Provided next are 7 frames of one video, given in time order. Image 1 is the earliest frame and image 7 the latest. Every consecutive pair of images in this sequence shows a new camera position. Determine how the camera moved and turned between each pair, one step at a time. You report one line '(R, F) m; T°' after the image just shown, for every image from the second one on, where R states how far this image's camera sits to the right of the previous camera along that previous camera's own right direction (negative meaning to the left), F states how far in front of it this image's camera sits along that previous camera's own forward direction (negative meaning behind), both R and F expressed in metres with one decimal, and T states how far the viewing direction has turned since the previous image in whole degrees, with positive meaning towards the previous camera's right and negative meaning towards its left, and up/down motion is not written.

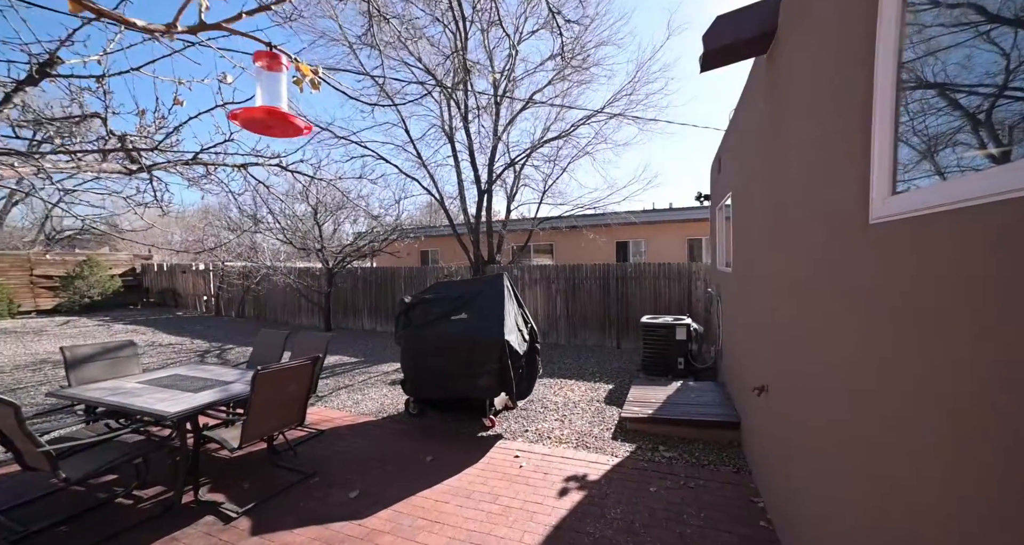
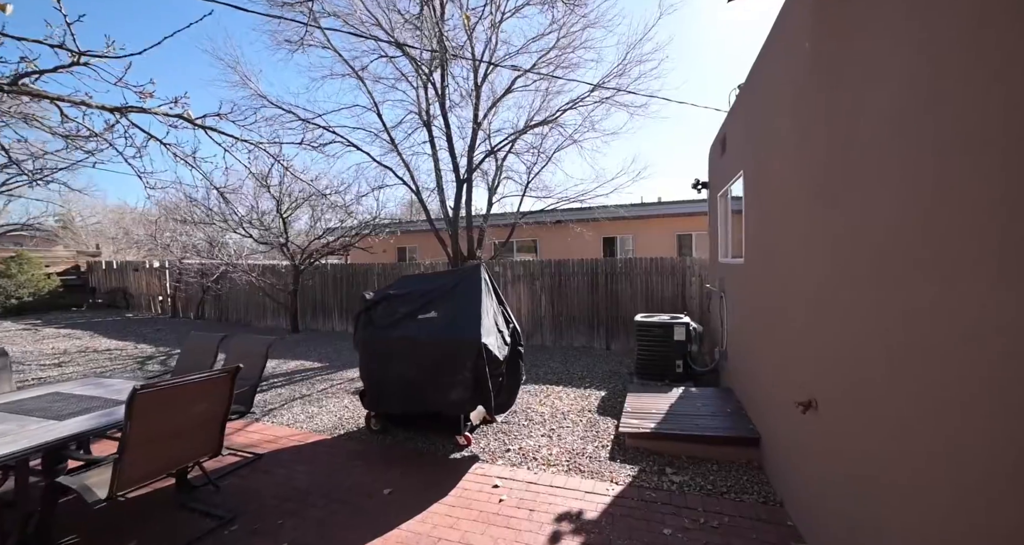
(0.0, +0.6) m; +2°
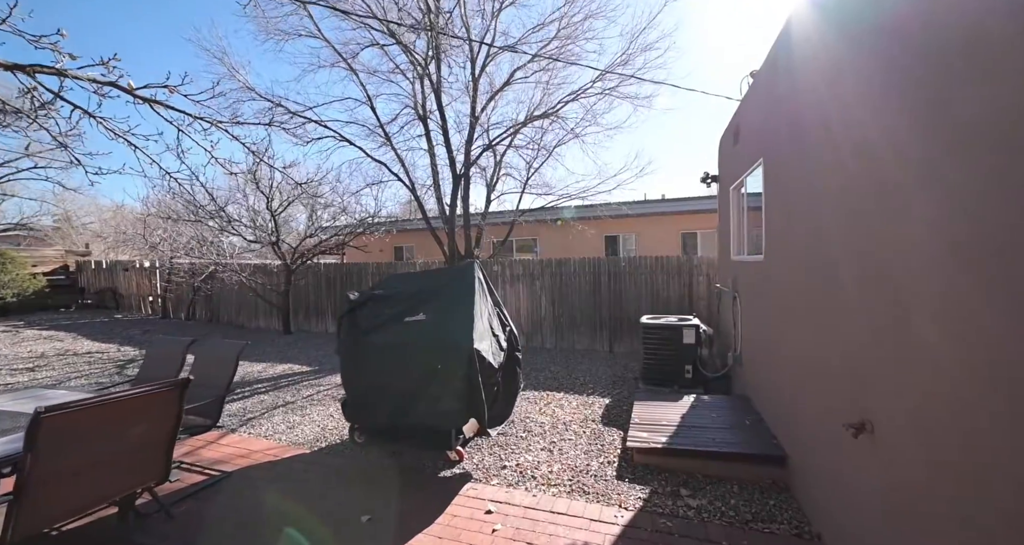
(0.0, +0.3) m; 0°
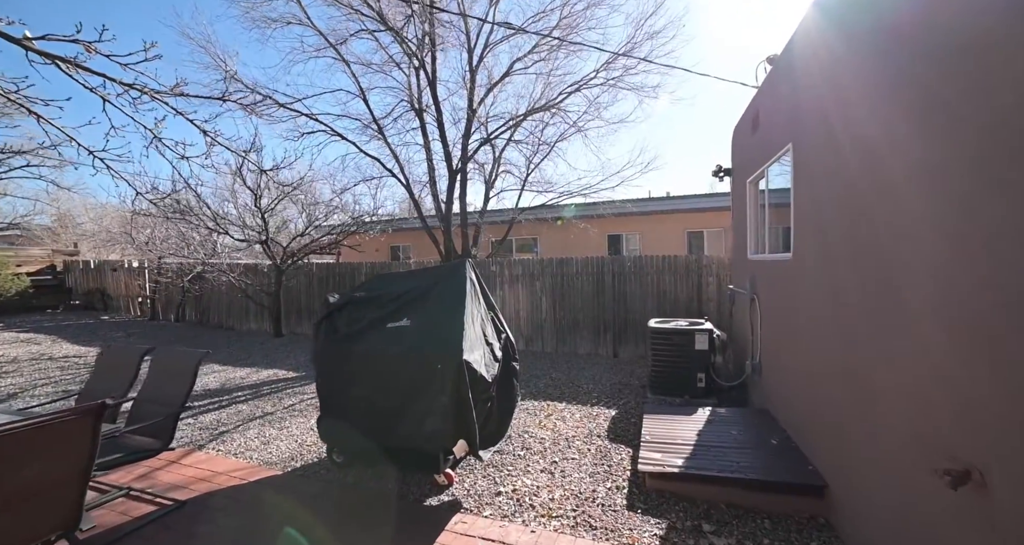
(0.0, +0.4) m; 0°
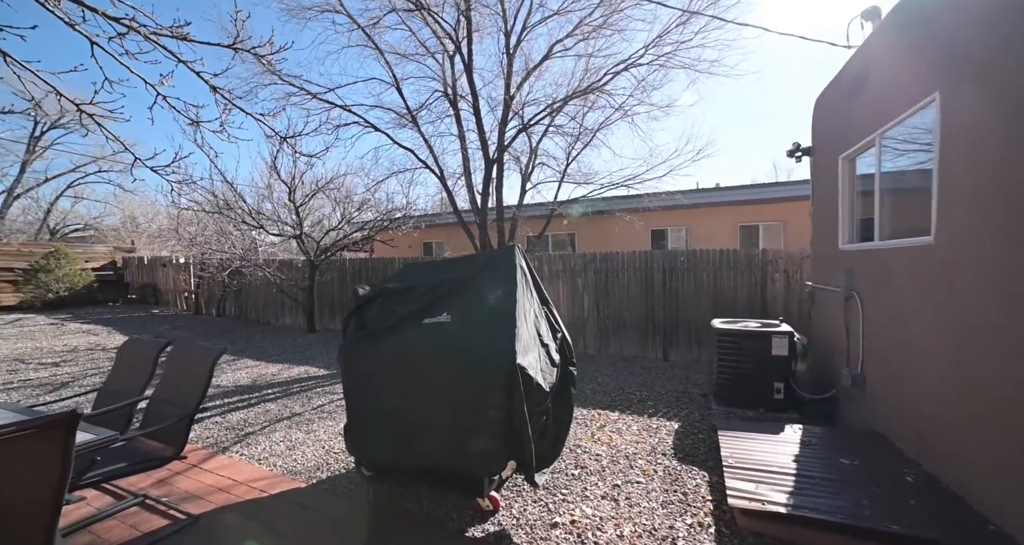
(-0.2, +0.5) m; -4°
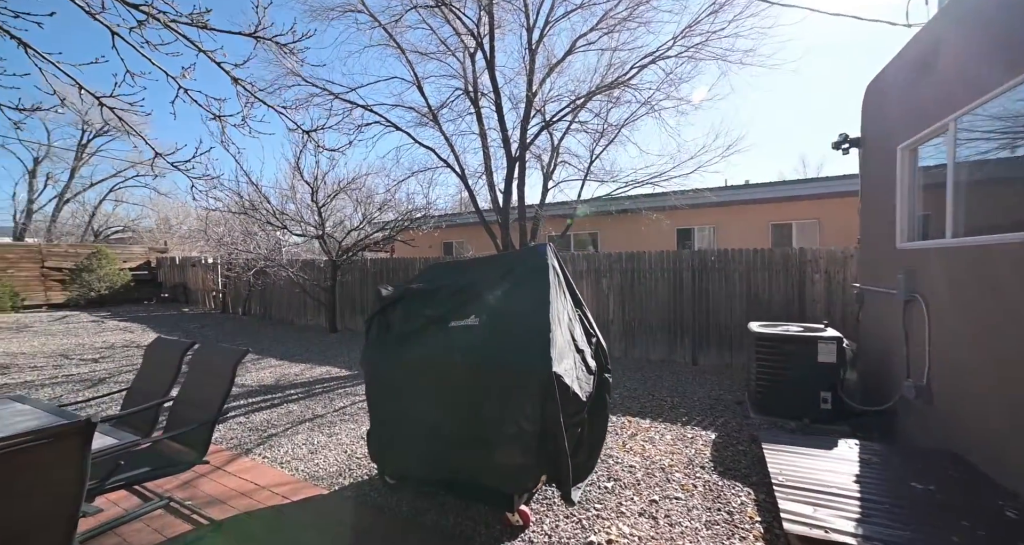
(-0.1, +0.1) m; -3°
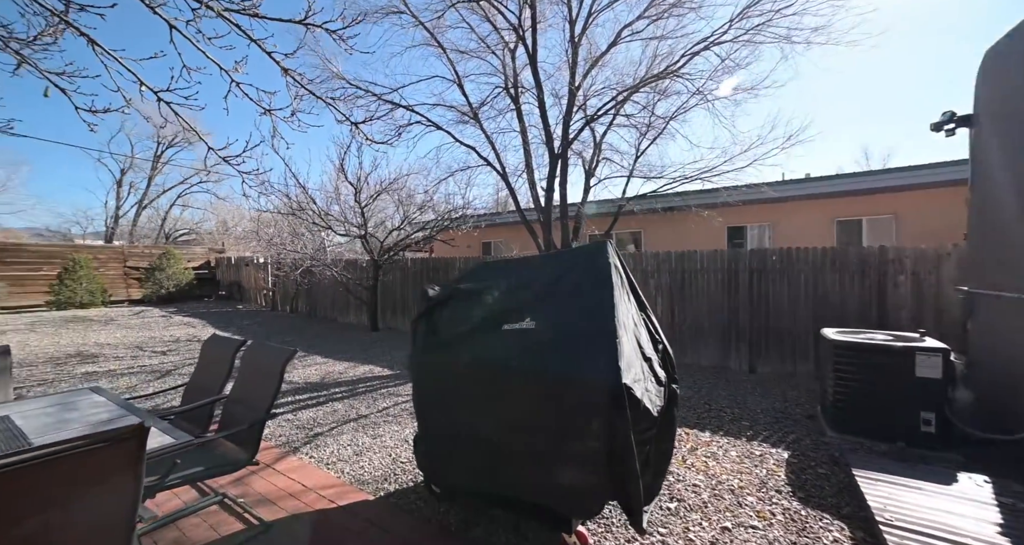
(-0.1, +0.2) m; -5°
